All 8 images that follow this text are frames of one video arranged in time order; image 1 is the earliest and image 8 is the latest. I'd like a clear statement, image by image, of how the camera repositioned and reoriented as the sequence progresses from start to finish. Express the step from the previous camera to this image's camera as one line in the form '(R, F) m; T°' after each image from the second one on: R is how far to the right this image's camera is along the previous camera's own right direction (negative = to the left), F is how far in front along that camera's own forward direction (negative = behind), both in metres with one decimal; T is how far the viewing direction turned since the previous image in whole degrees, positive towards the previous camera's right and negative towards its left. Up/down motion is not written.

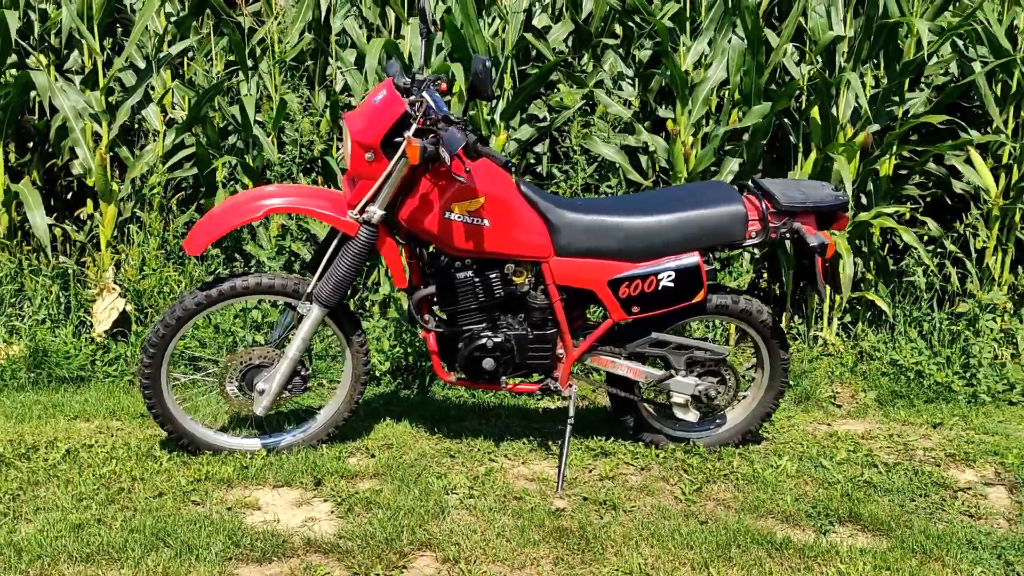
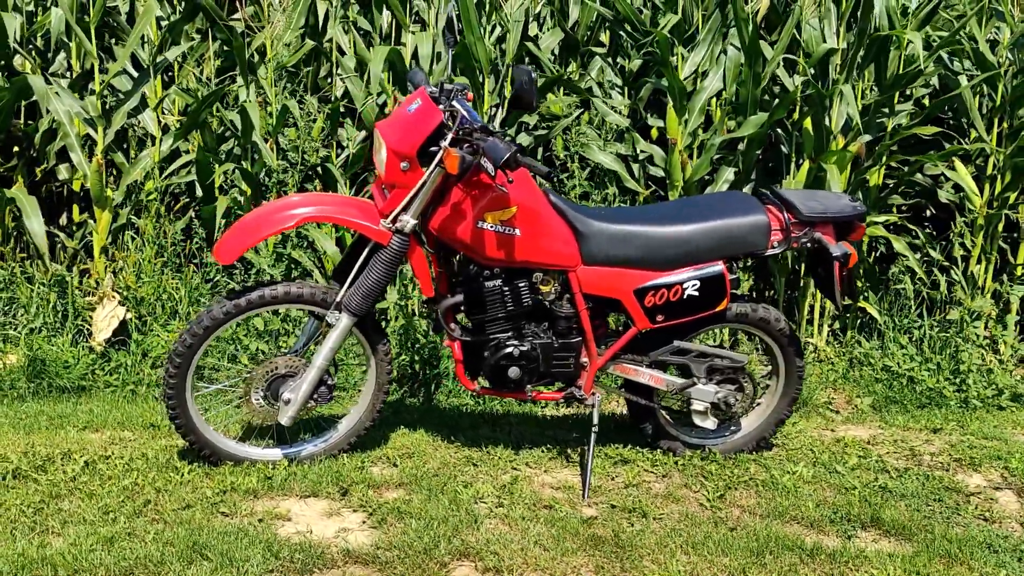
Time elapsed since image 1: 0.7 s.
(-0.2, 0.0) m; +2°
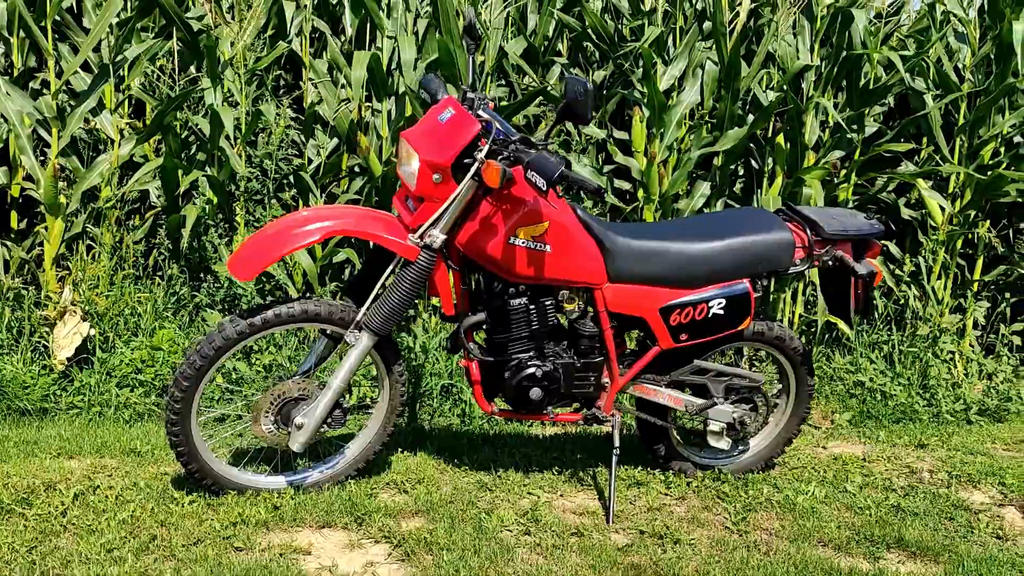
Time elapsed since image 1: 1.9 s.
(-0.4, +0.1) m; +5°
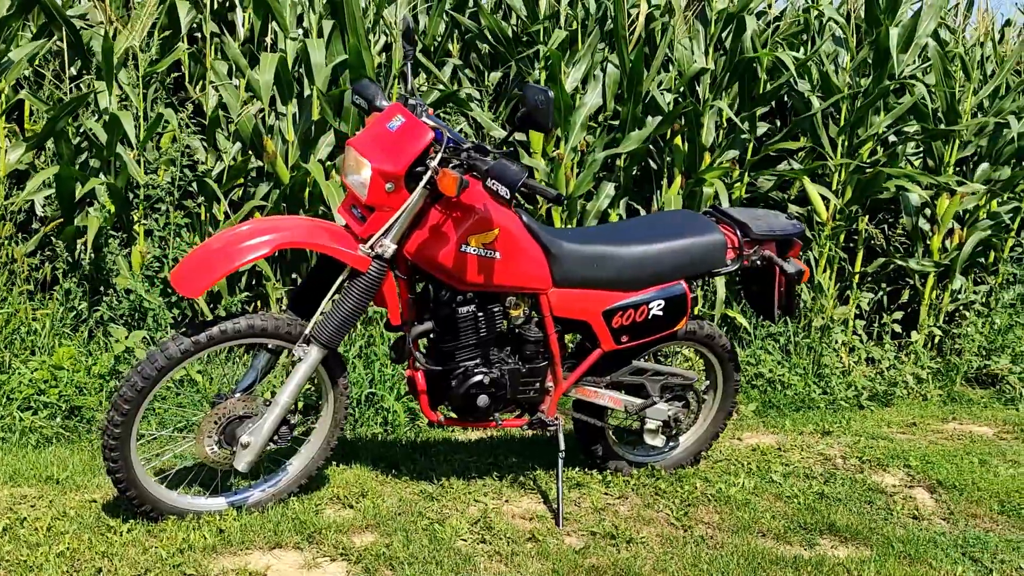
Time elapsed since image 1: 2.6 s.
(-0.2, 0.0) m; +8°
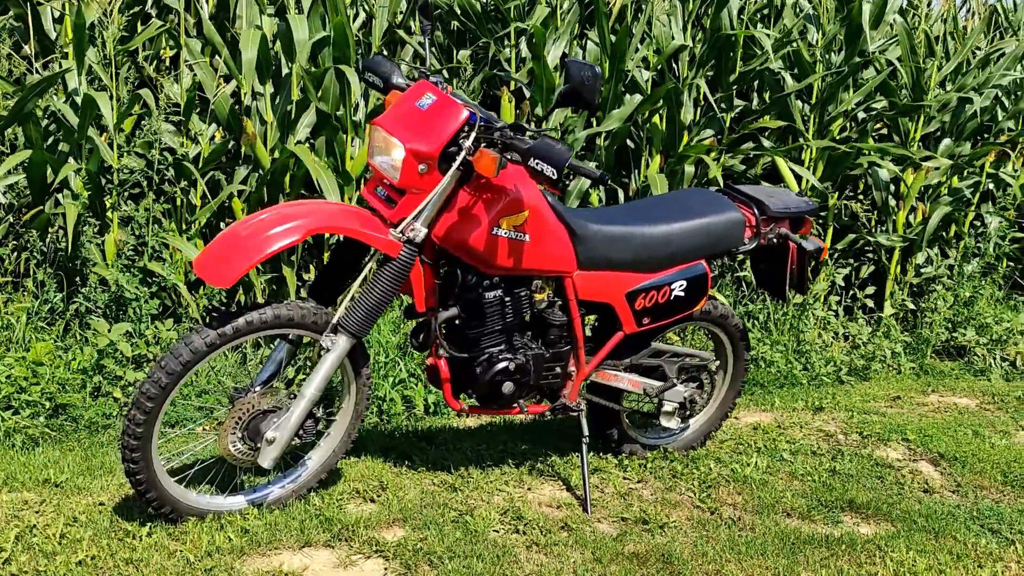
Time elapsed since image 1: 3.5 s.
(-0.3, +0.1) m; +4°
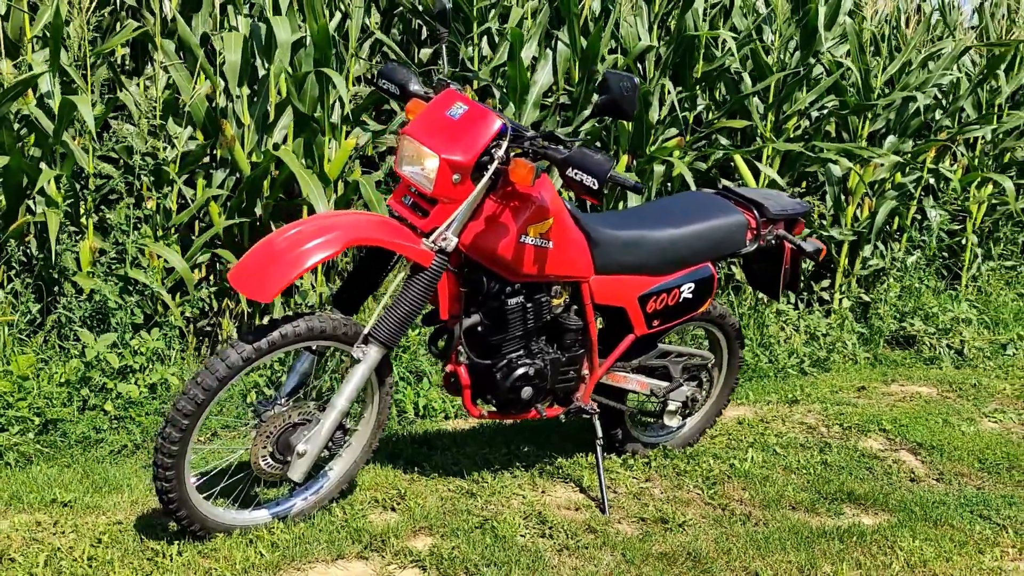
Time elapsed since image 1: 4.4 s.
(-0.3, 0.0) m; +5°
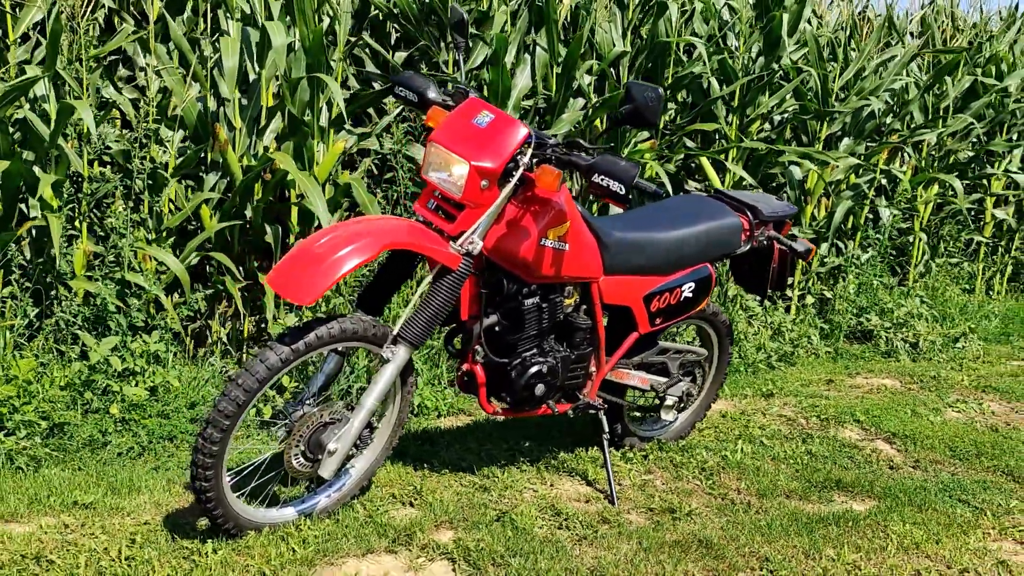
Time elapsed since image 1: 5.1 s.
(-0.2, -0.1) m; +4°
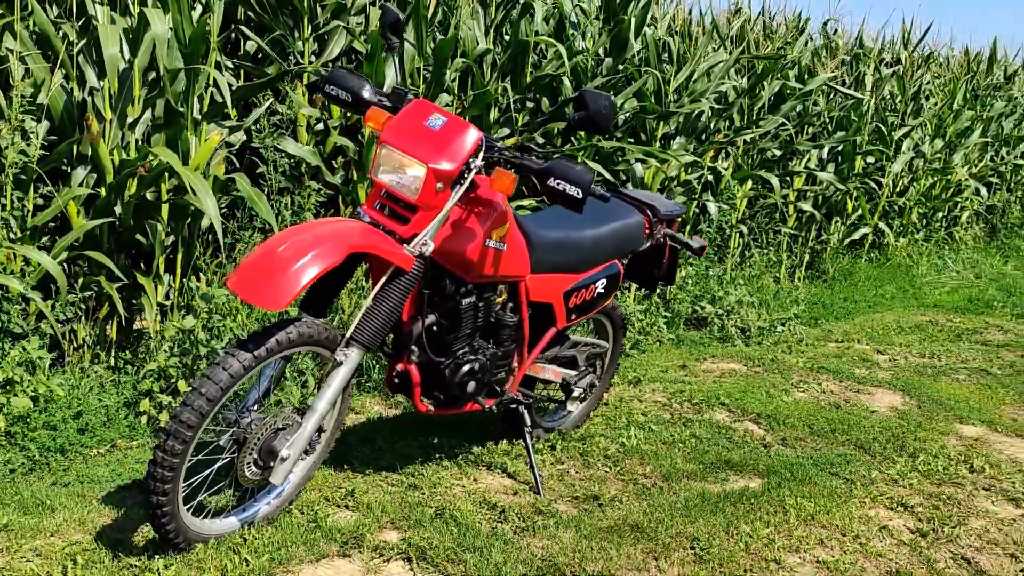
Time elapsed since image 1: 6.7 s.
(-0.4, 0.0) m; +12°
